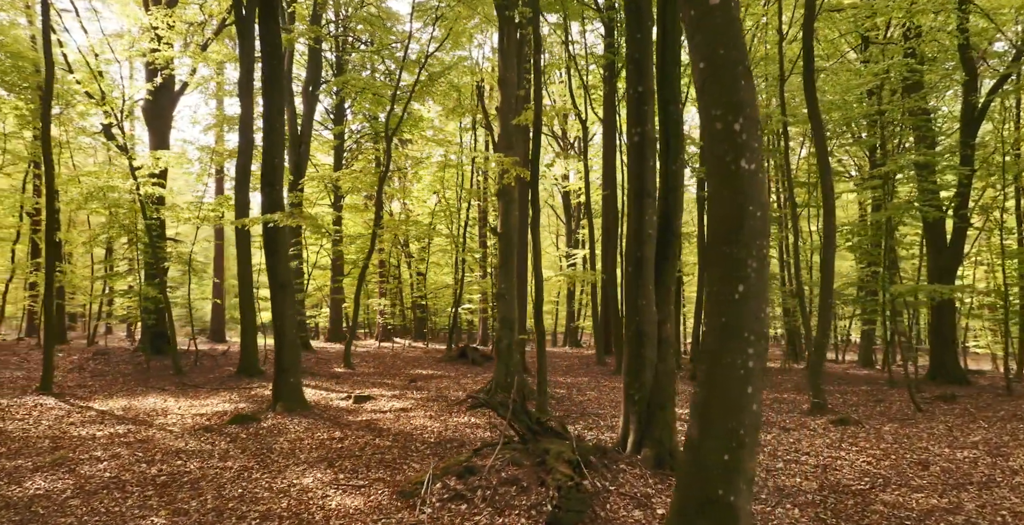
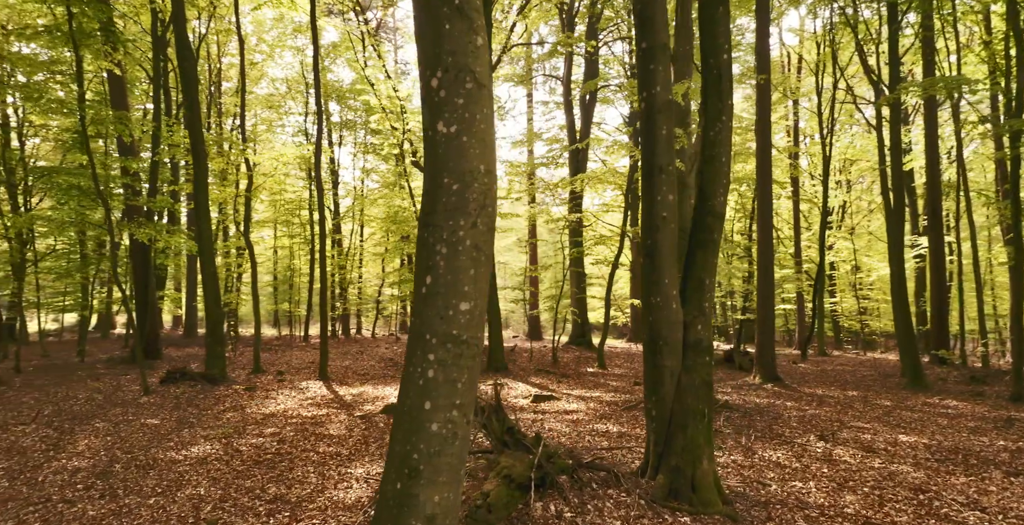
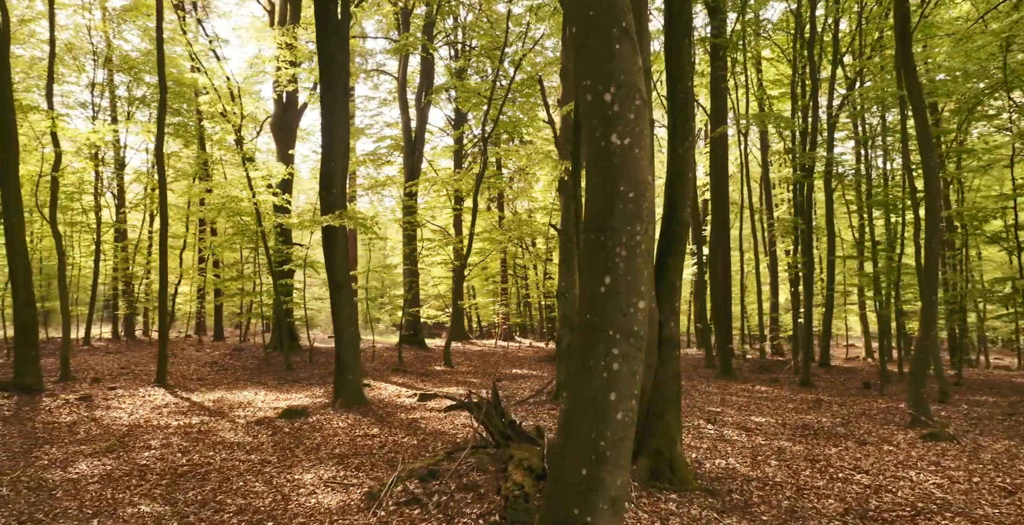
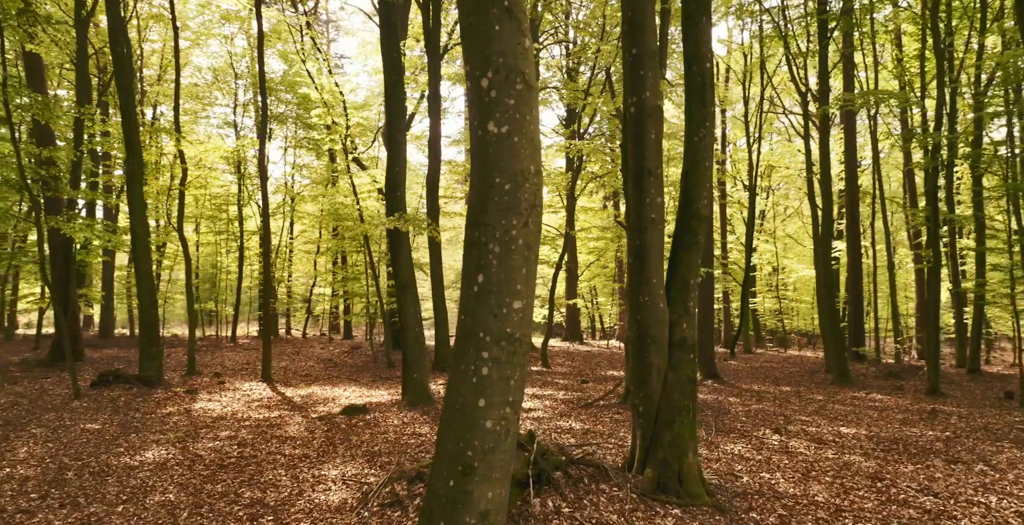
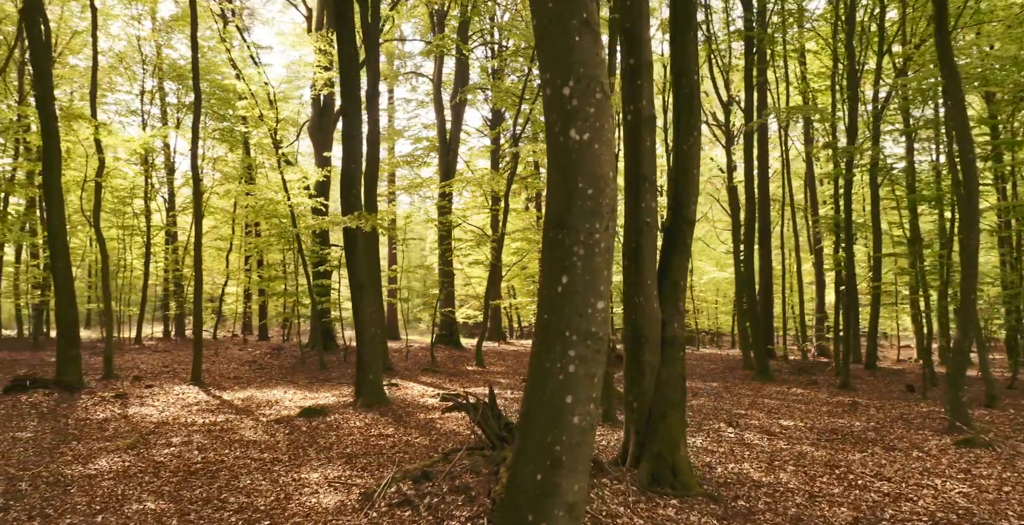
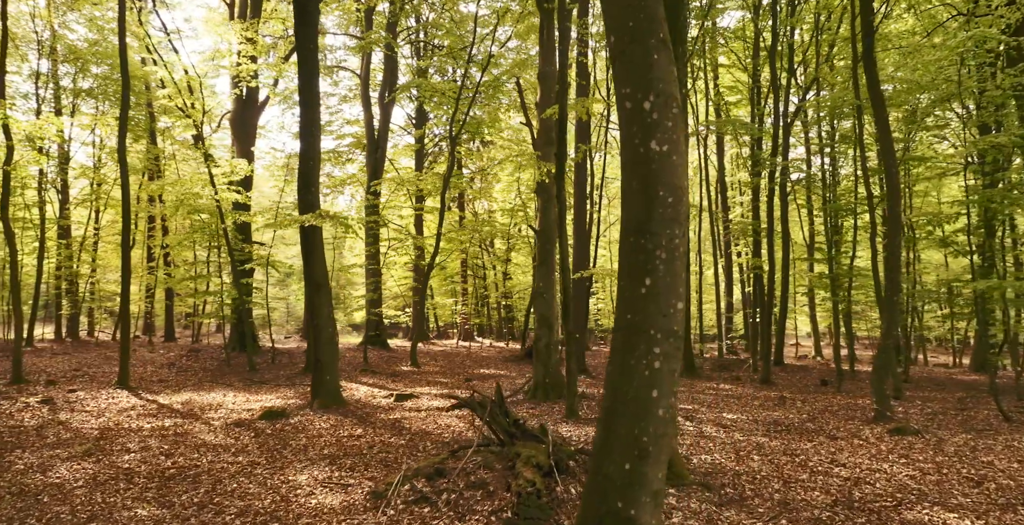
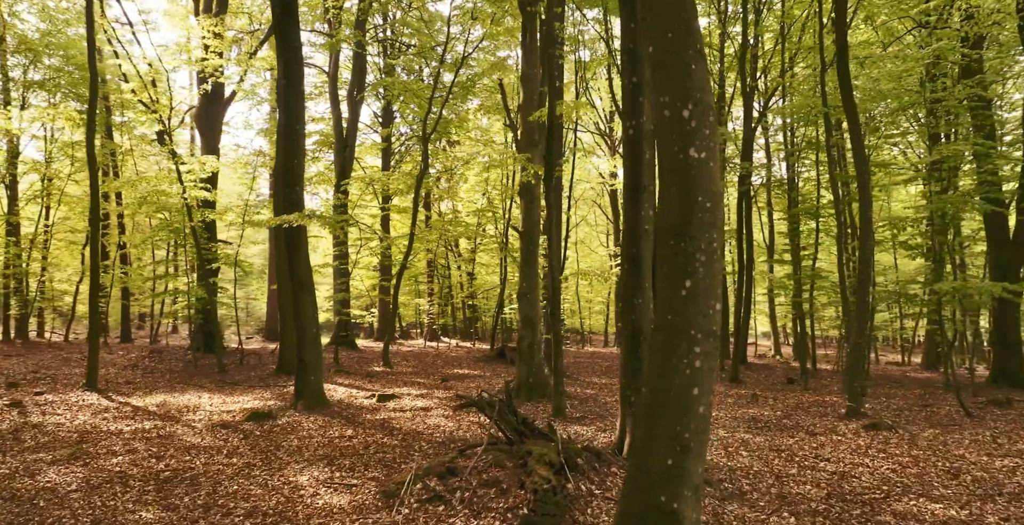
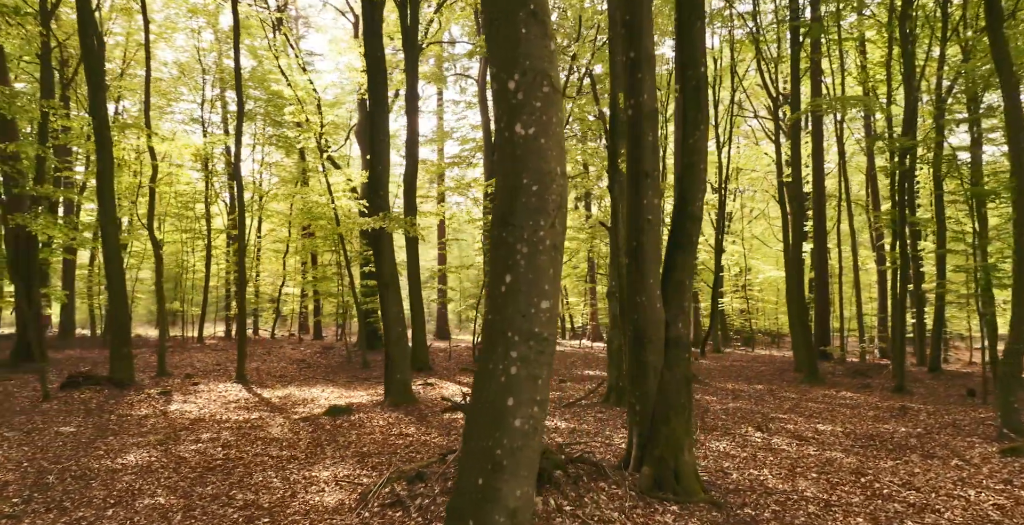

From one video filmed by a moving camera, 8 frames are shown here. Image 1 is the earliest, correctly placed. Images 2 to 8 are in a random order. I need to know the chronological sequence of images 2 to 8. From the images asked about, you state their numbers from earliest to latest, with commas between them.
7, 6, 3, 5, 8, 4, 2
